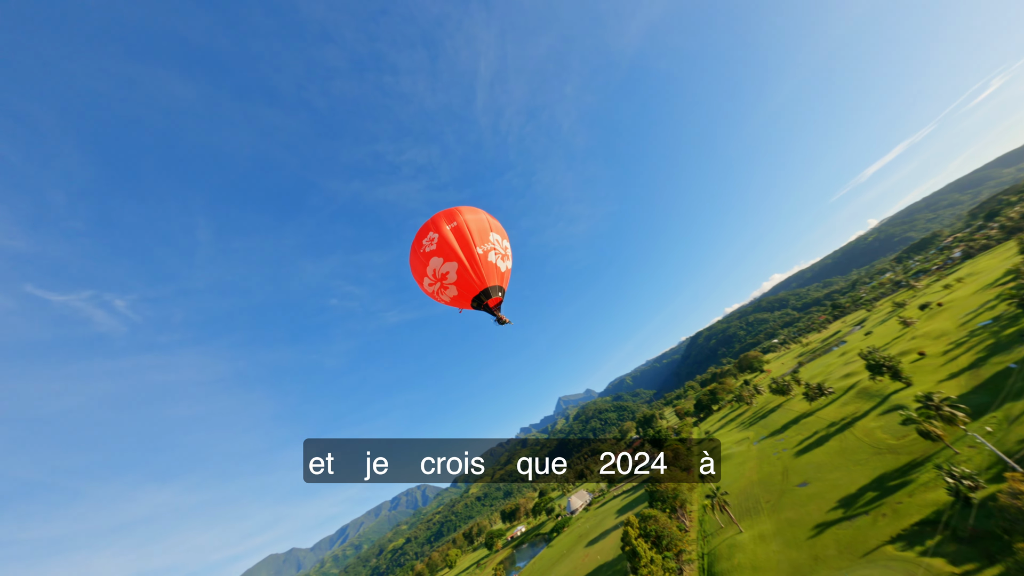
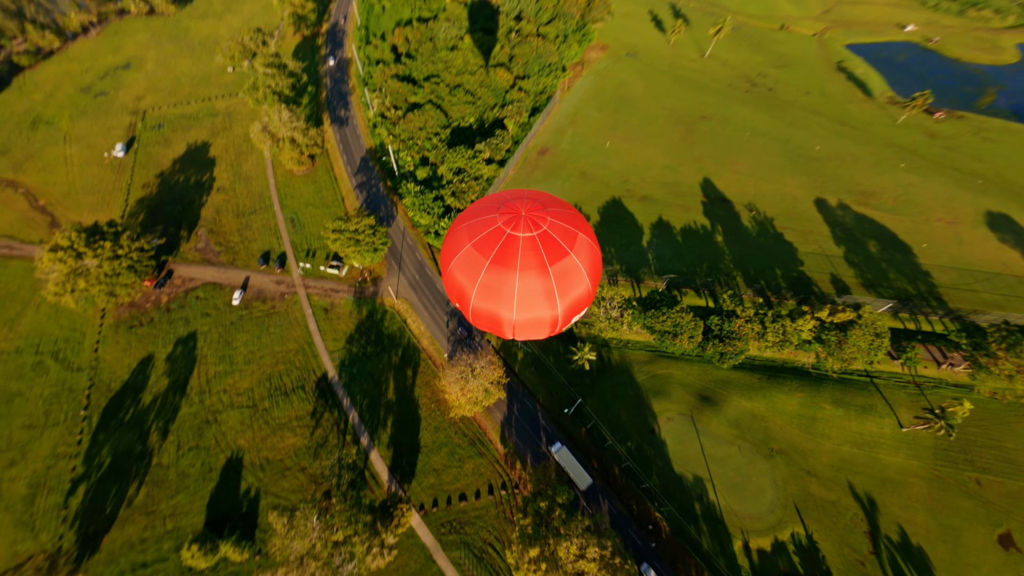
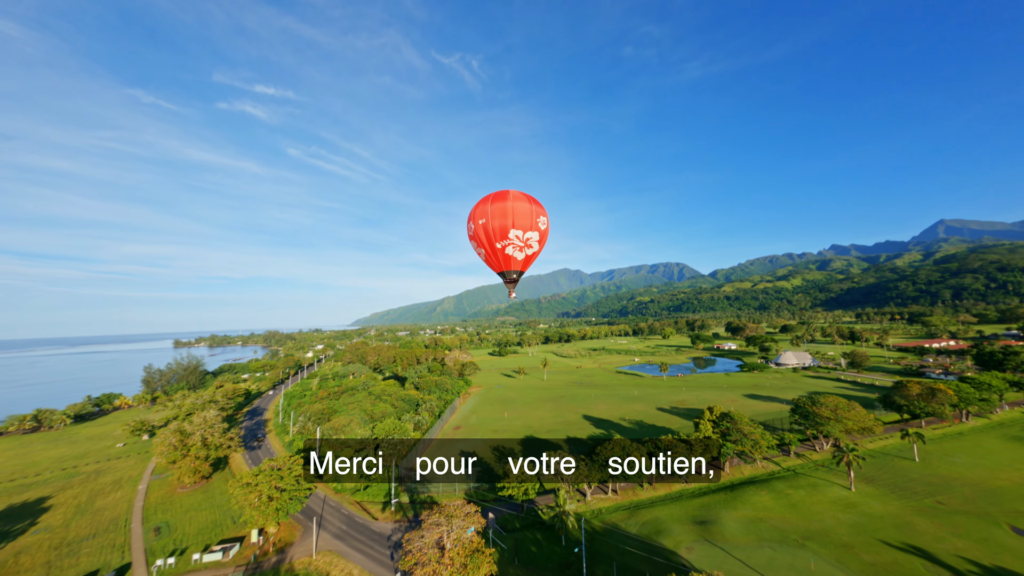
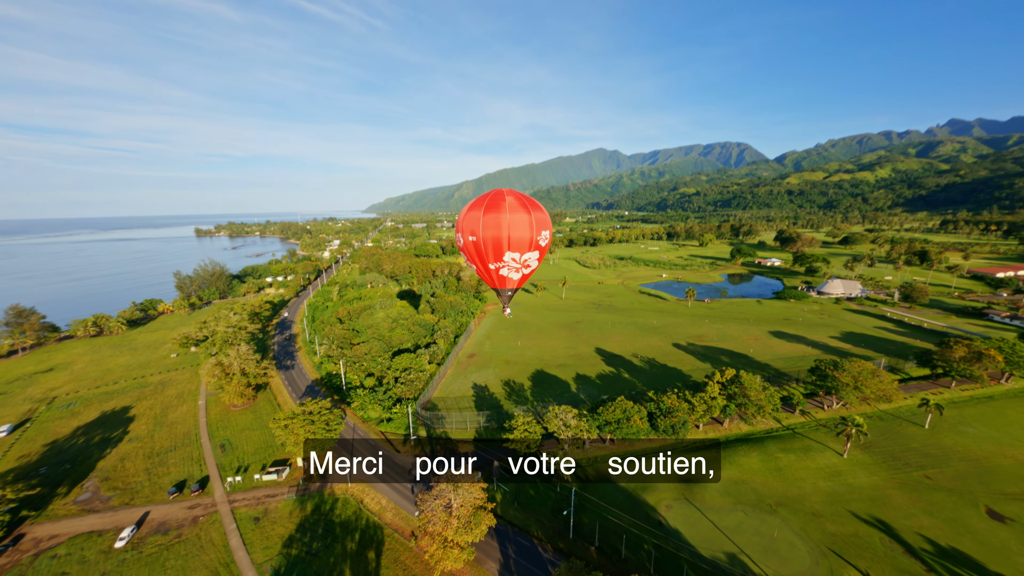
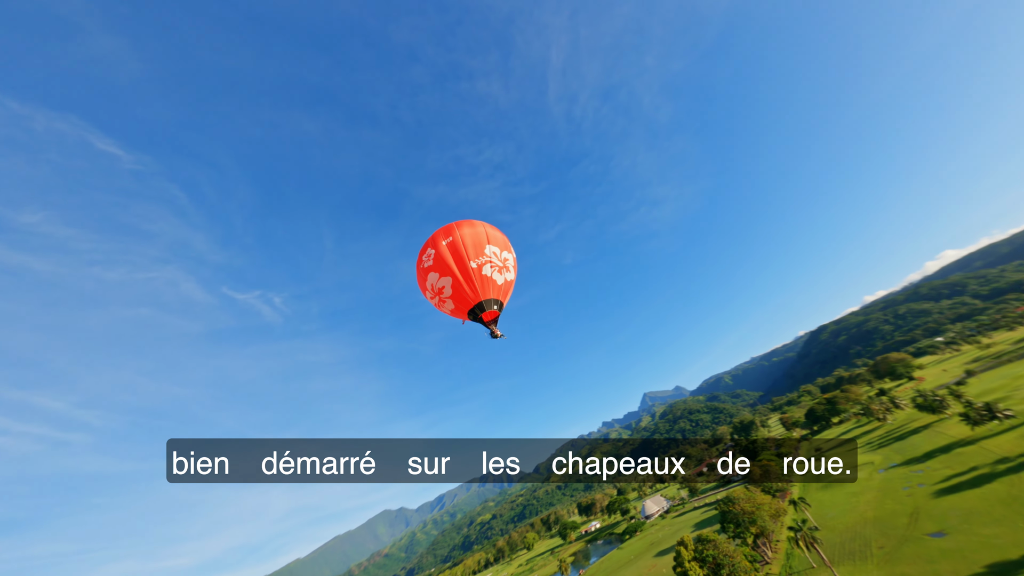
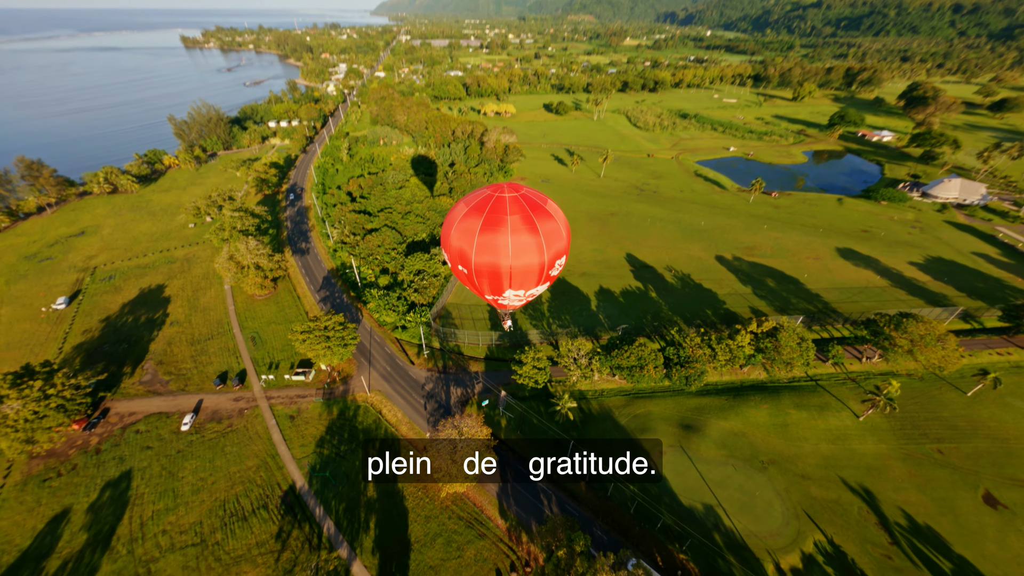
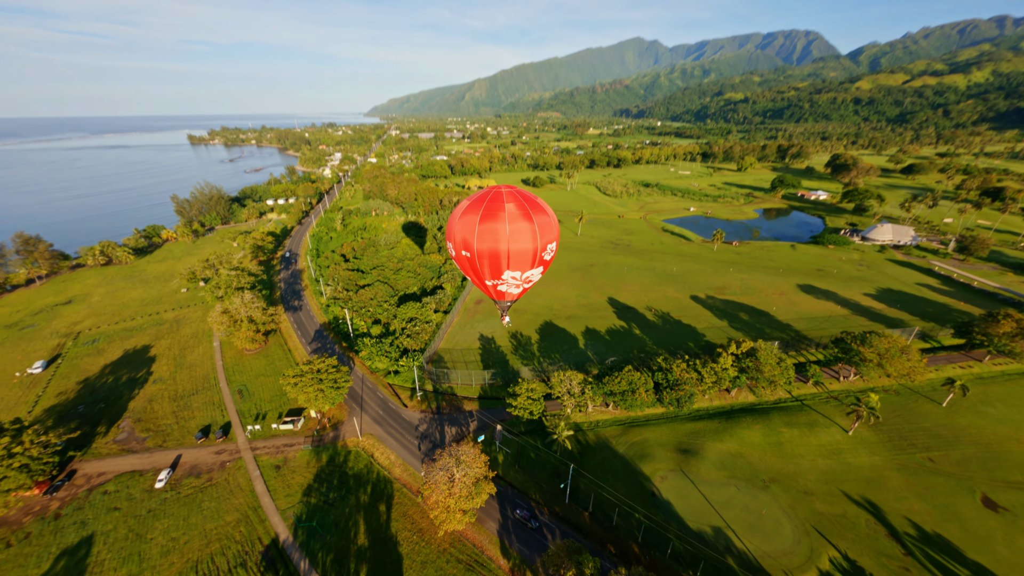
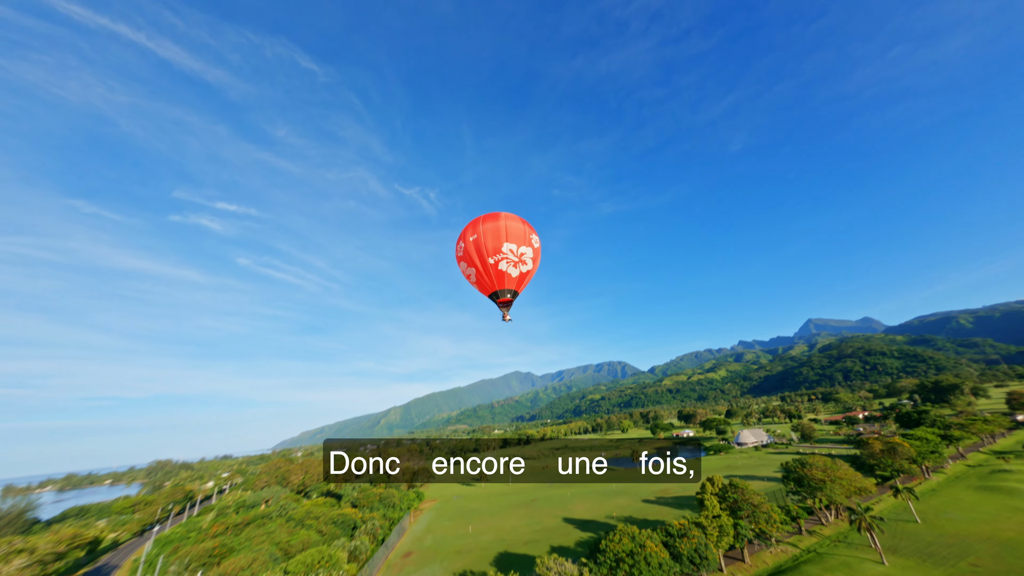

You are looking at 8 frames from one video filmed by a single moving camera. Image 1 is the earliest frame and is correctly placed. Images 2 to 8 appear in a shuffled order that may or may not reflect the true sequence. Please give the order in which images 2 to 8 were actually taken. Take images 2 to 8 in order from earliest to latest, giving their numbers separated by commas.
5, 8, 3, 4, 7, 6, 2
